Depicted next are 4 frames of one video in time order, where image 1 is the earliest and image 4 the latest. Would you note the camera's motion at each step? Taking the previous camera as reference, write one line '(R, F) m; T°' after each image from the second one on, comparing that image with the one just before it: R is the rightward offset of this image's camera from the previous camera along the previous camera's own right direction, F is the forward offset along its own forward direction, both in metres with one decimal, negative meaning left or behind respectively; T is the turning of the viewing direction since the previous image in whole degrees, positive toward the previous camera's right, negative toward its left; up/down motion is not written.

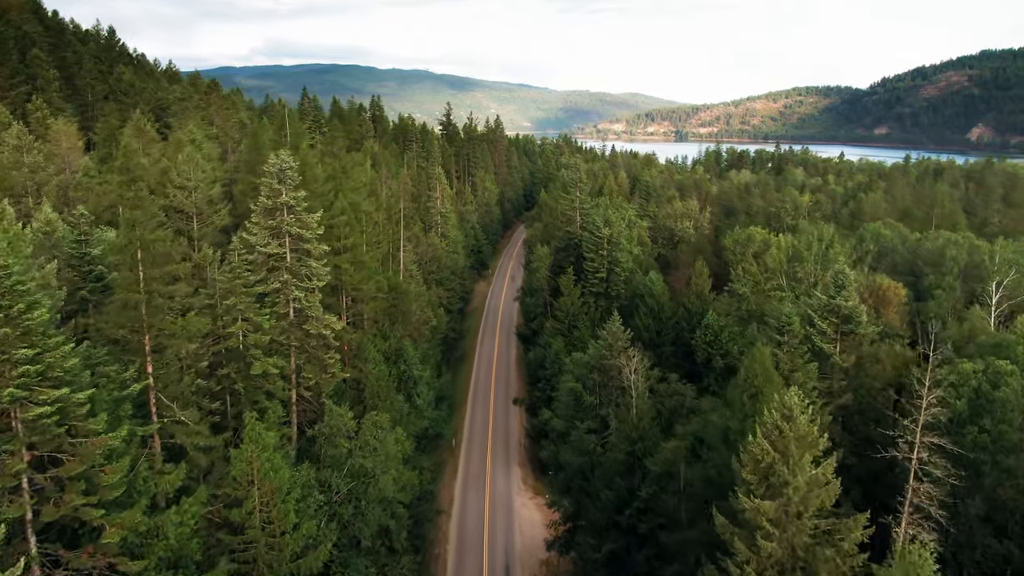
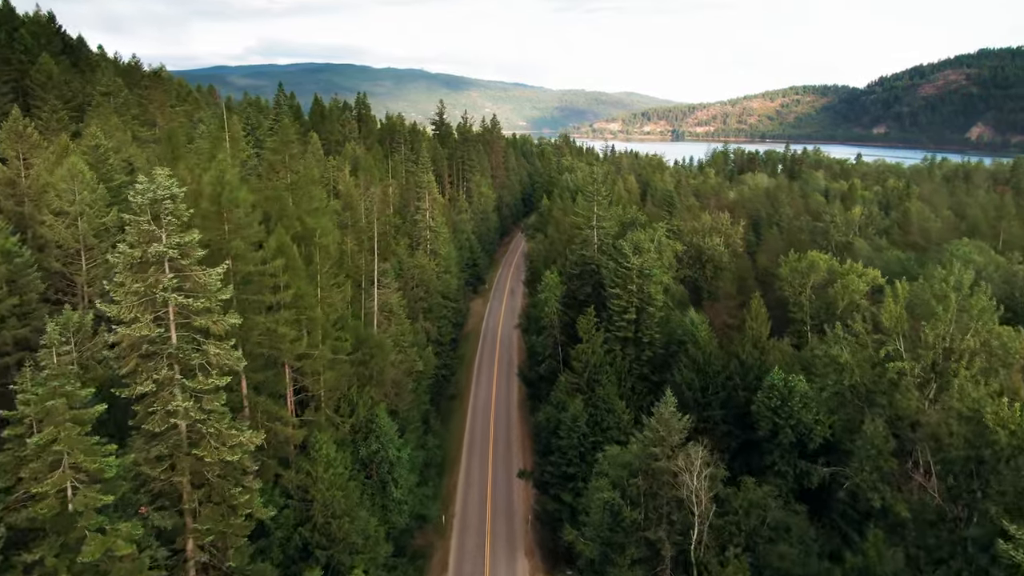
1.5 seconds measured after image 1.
(-0.7, +12.9) m; 0°
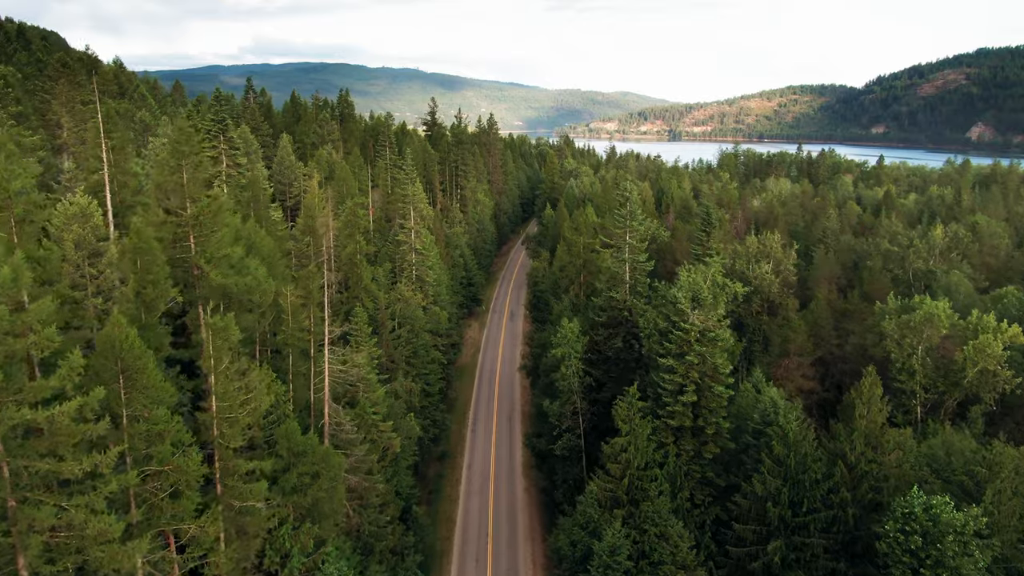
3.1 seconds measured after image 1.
(-0.7, +14.0) m; 0°
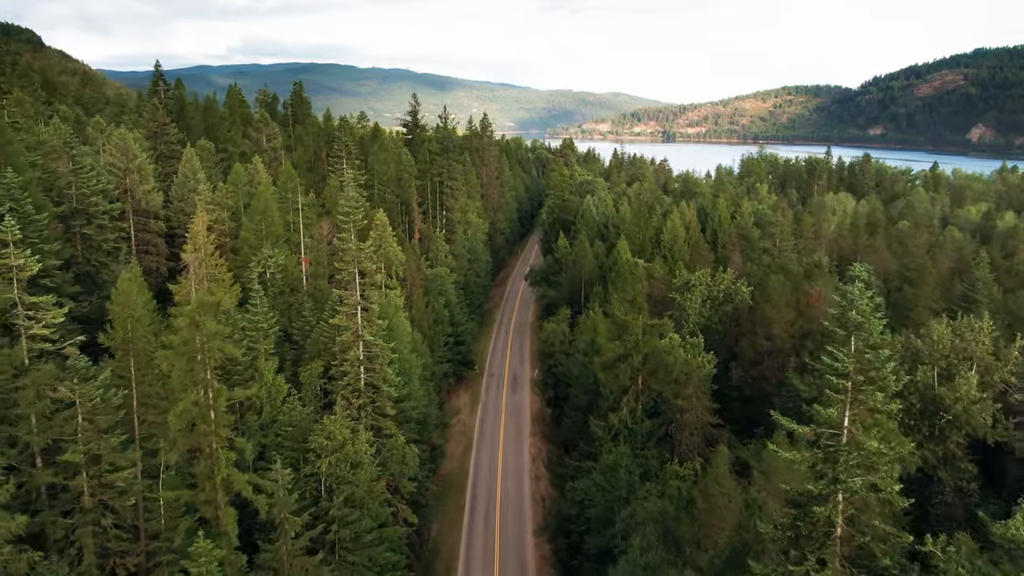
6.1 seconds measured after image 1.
(-1.3, +27.3) m; +1°
